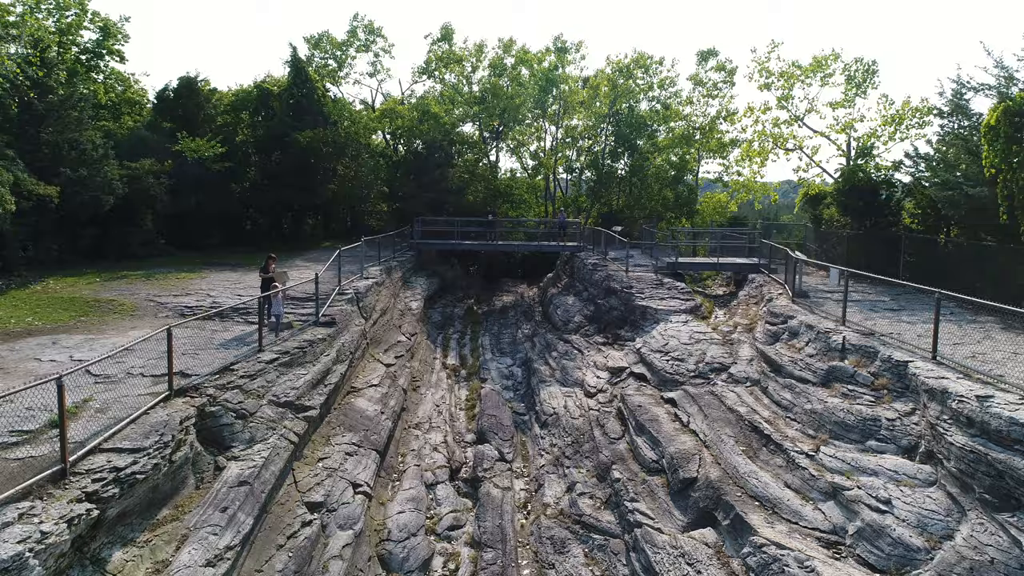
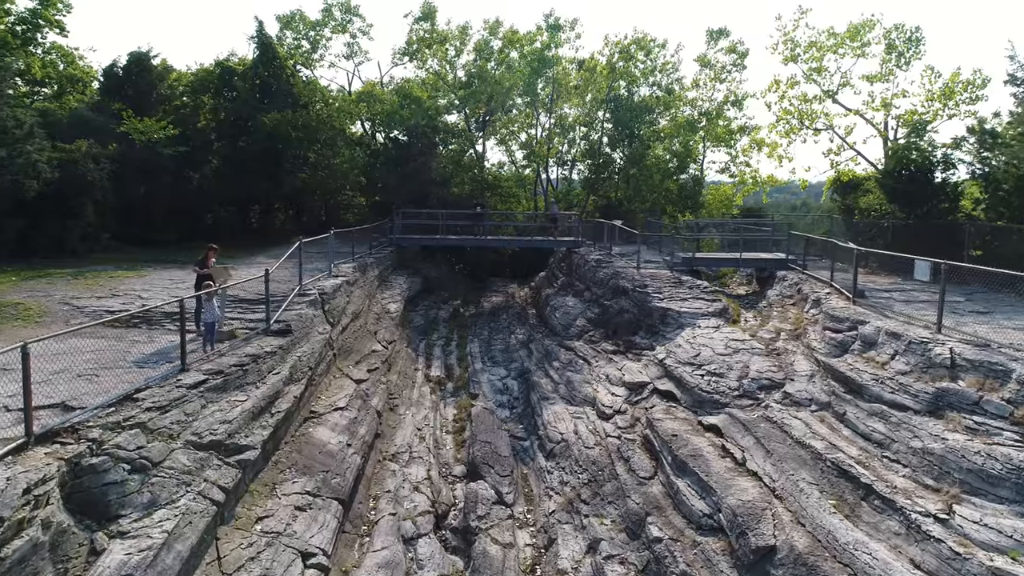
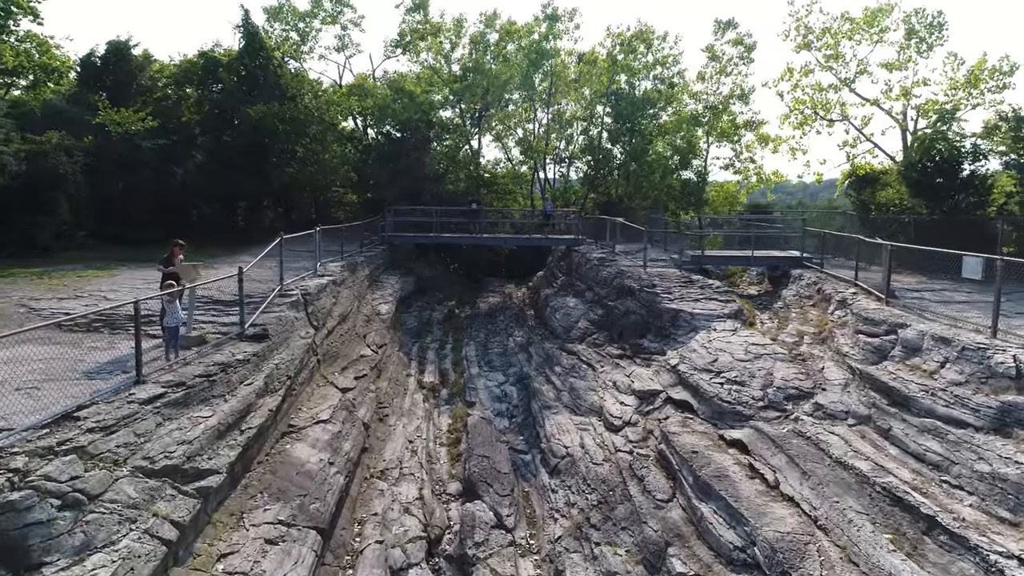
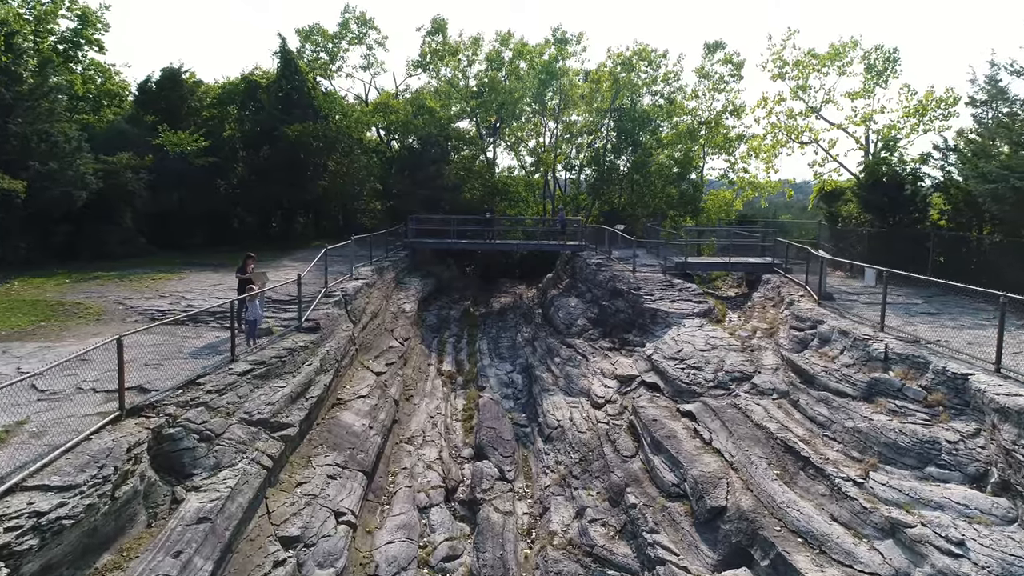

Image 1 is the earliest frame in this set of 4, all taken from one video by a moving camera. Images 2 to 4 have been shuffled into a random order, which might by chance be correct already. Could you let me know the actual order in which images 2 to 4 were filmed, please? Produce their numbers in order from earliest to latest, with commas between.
4, 2, 3
